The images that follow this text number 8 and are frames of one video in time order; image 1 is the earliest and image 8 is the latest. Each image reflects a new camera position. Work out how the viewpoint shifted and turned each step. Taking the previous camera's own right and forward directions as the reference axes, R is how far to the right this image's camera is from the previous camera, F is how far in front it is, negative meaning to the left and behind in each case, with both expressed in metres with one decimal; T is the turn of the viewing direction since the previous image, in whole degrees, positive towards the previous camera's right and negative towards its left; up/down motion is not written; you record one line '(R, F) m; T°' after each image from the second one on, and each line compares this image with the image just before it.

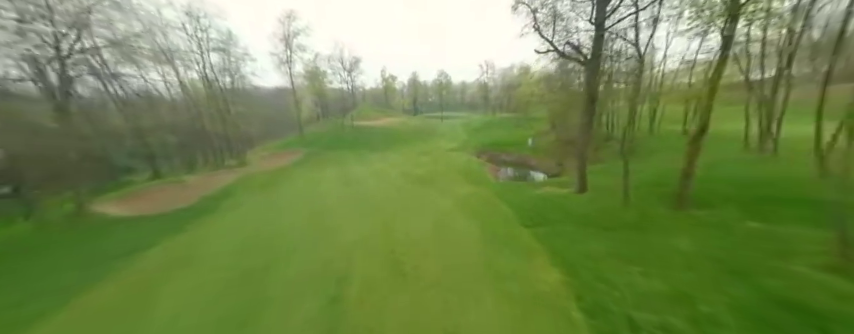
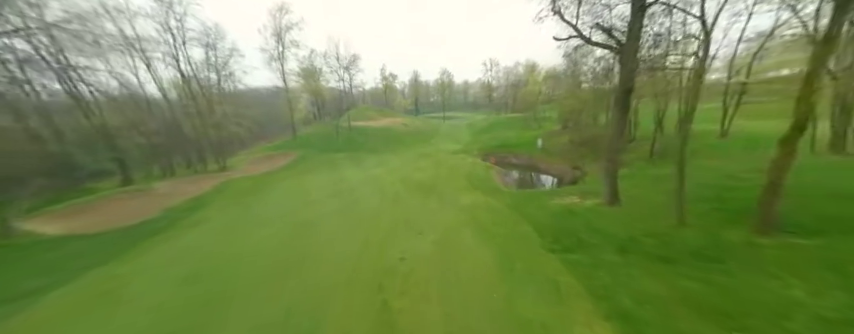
(+0.1, +2.7) m; 0°
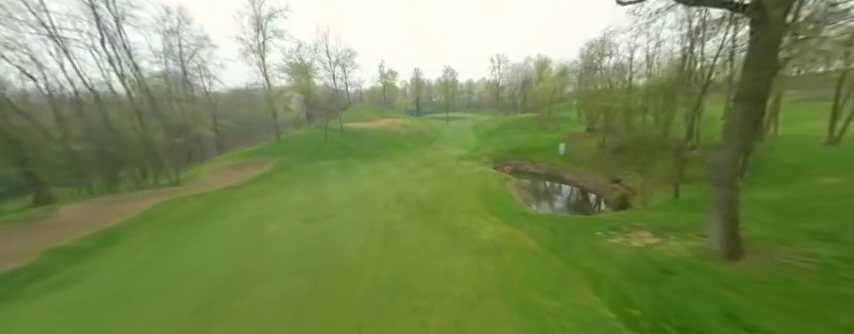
(-0.1, +5.3) m; 0°
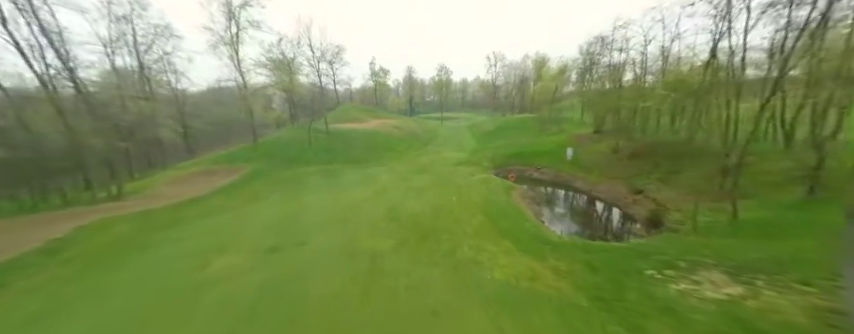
(-0.2, +3.2) m; +1°
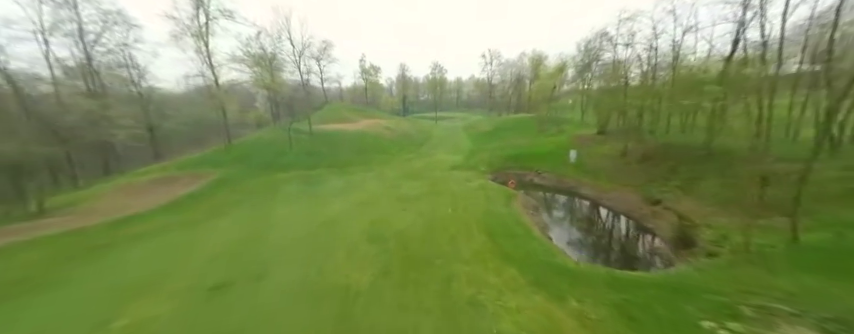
(+0.3, +2.6) m; +1°
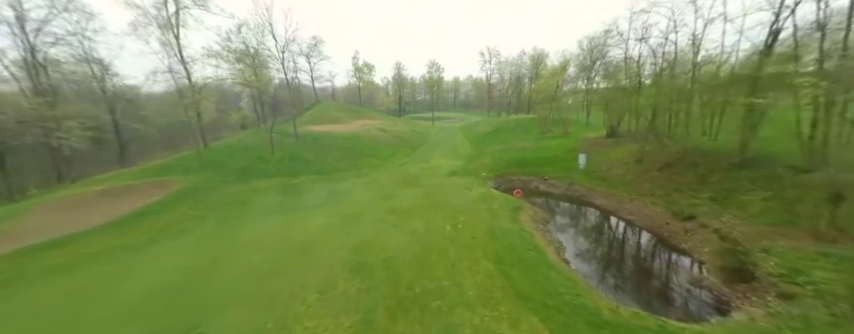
(+0.1, +2.5) m; +1°
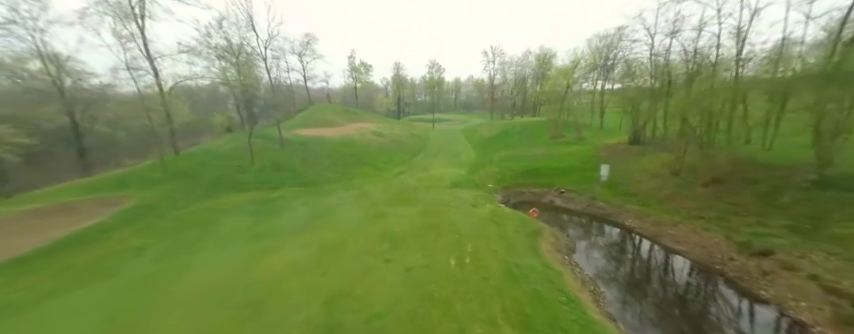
(0.0, +3.2) m; 0°
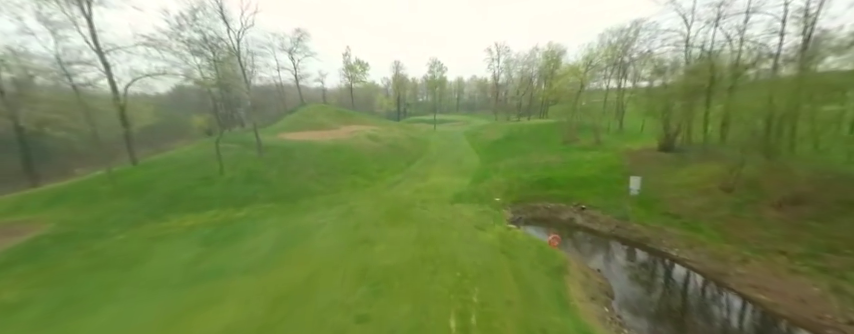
(+0.4, +3.4) m; -1°
